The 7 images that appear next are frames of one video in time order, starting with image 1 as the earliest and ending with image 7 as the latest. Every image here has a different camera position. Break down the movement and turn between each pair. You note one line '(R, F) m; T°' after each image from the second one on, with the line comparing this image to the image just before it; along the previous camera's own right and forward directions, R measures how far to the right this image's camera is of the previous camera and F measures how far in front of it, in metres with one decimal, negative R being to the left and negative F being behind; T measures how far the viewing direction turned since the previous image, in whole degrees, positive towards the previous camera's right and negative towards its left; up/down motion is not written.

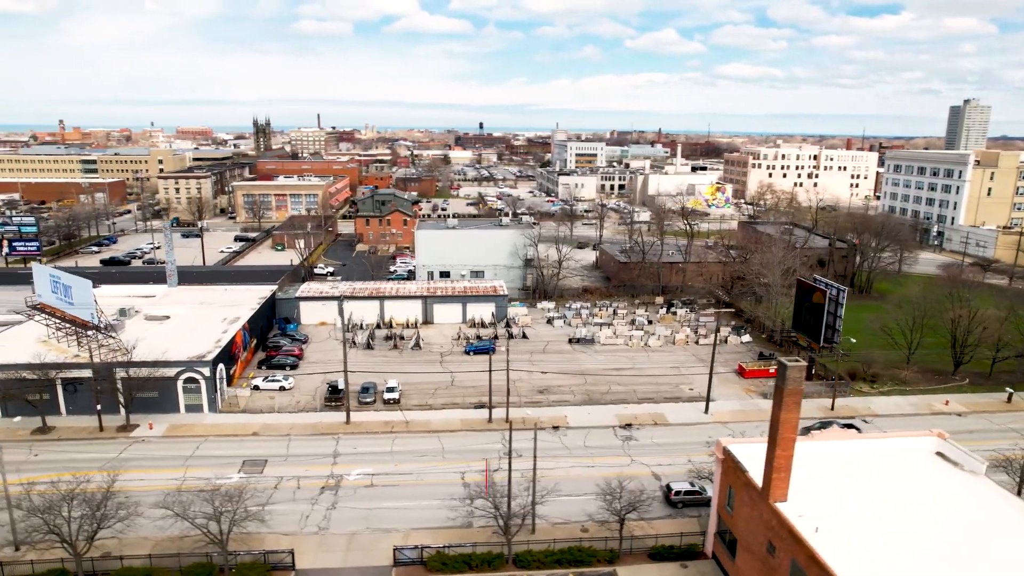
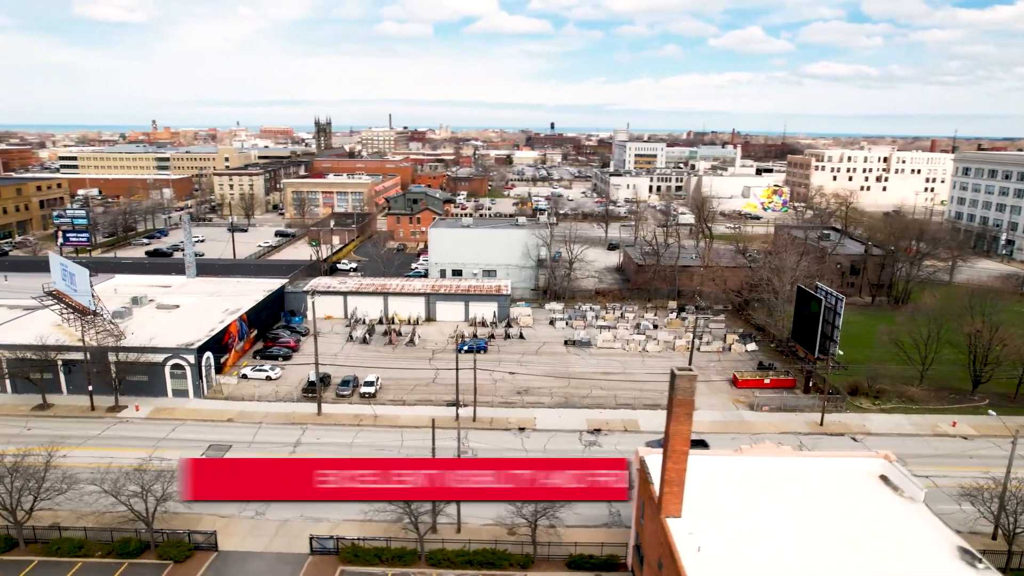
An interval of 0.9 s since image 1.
(+4.6, +0.4) m; -6°
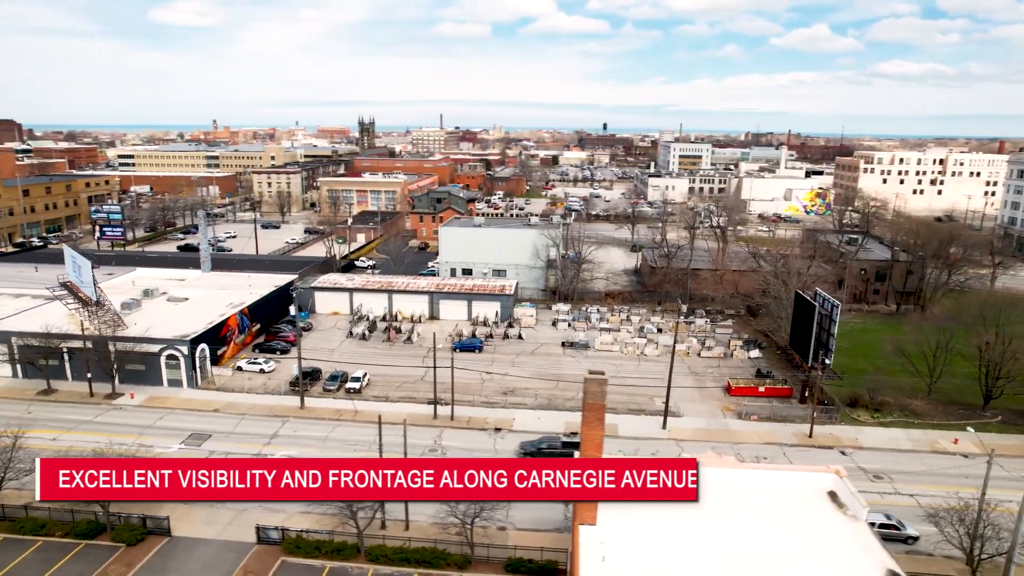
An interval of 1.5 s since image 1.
(+3.3, +0.3) m; -4°
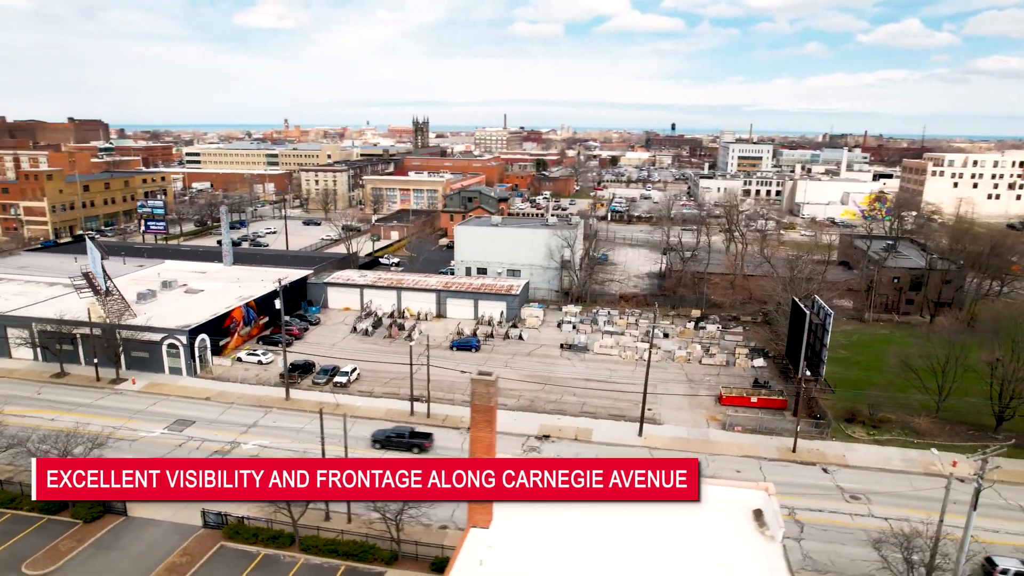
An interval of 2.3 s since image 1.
(+4.0, +0.3) m; -6°
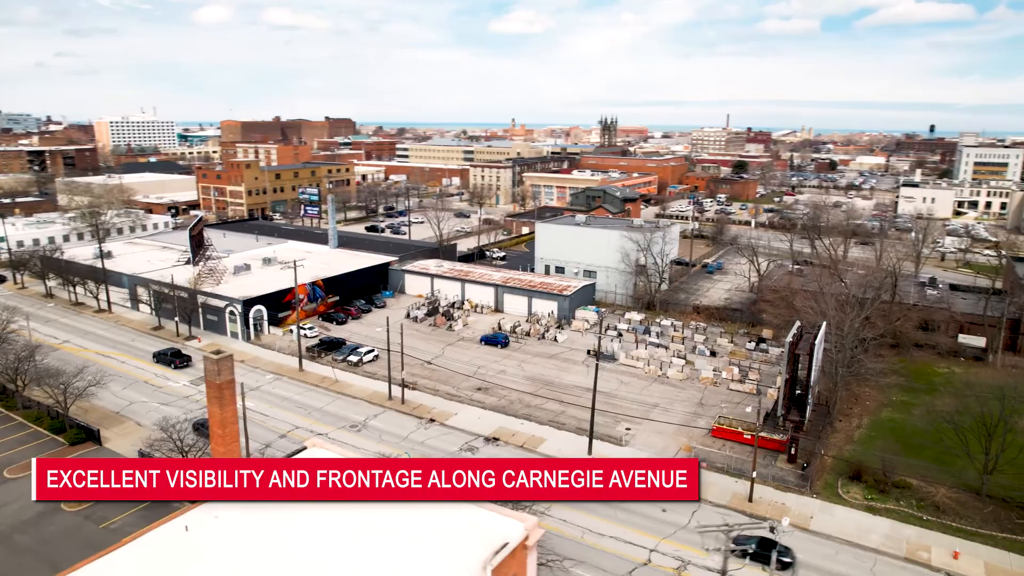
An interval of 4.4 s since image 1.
(+11.0, +2.3) m; -19°
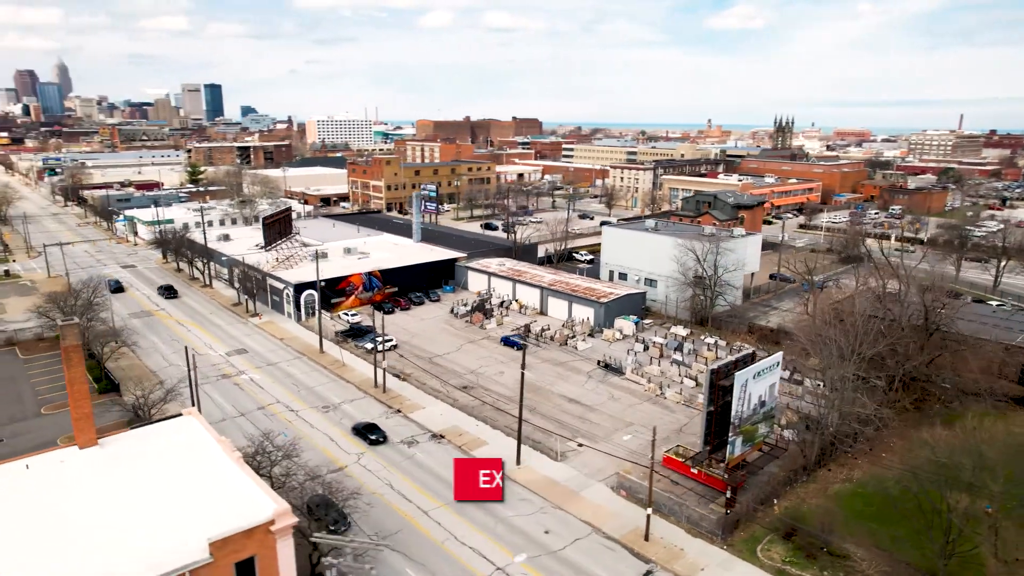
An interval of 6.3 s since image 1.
(+10.0, +1.7) m; -17°
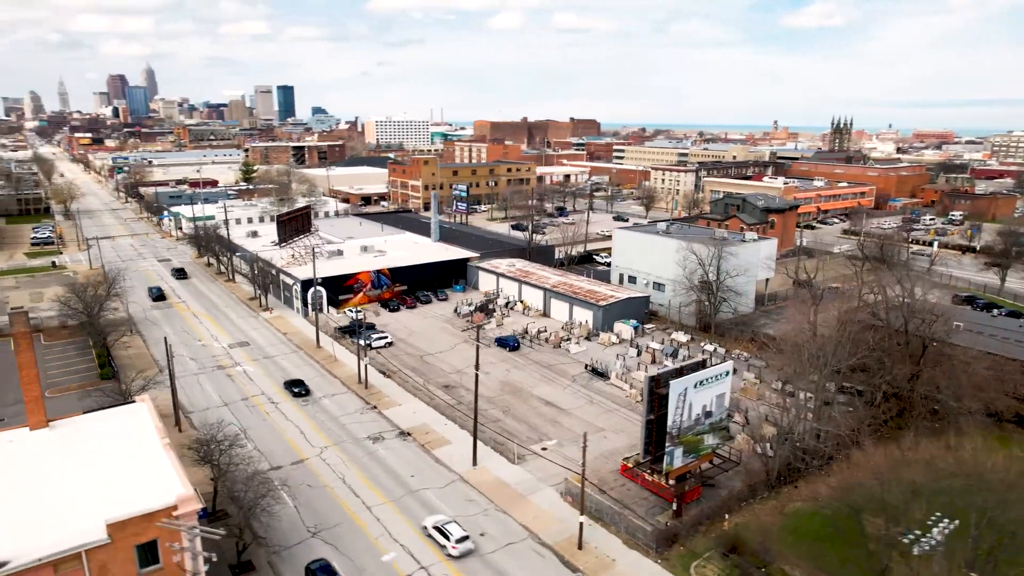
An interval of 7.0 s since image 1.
(+4.1, +0.2) m; -5°
